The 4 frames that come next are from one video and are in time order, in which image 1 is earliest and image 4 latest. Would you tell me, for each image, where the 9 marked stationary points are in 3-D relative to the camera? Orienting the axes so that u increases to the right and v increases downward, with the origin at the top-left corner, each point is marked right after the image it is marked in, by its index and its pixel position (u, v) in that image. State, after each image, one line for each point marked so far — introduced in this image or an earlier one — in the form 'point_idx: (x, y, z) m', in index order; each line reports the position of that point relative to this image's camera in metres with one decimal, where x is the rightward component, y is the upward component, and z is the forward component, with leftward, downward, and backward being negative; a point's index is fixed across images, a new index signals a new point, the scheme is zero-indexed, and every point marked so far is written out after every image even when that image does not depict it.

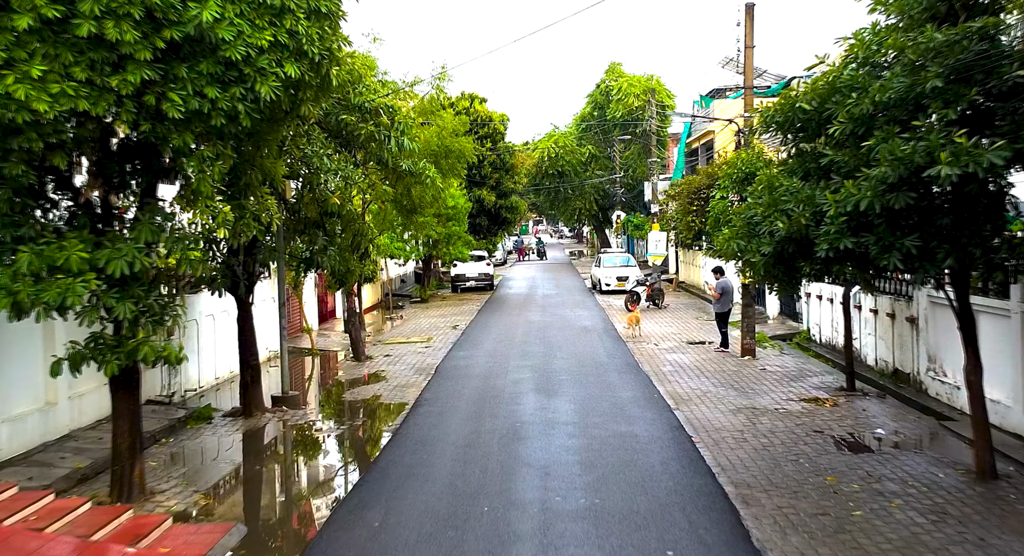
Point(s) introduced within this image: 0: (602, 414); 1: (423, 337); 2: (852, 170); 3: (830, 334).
0: (+1.2, -1.8, +9.4) m
1: (-2.1, -1.4, +17.3) m
2: (+3.1, +1.0, +6.6) m
3: (+6.0, -1.1, +13.6) m
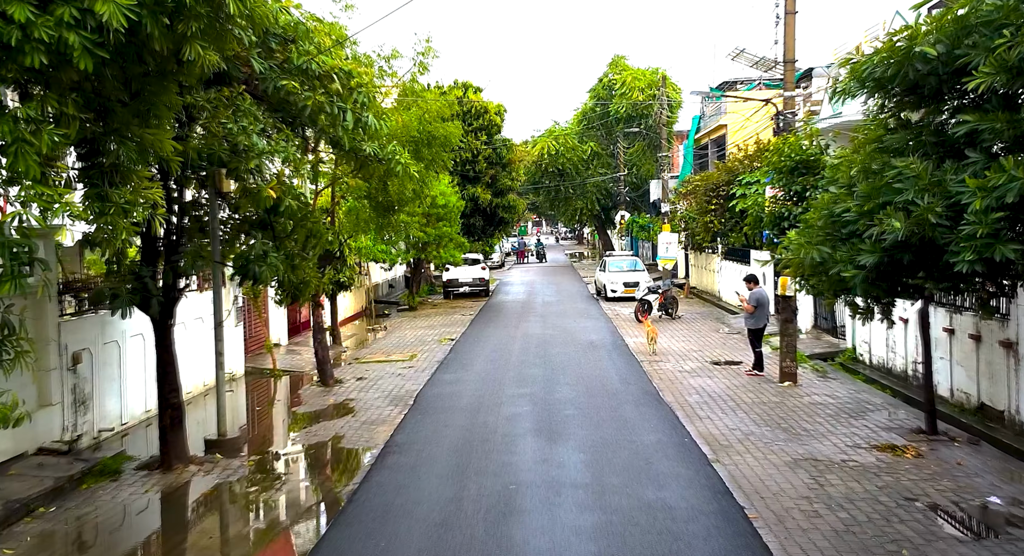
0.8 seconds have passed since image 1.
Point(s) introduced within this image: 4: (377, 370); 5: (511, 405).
0: (+1.1, -1.9, +7.3) m
1: (-2.2, -1.6, +15.1) m
2: (+3.0, +0.8, +4.4) m
3: (+5.9, -1.2, +11.4) m
4: (-2.5, -1.7, +13.2) m
5: (0.0, -1.8, +10.1) m
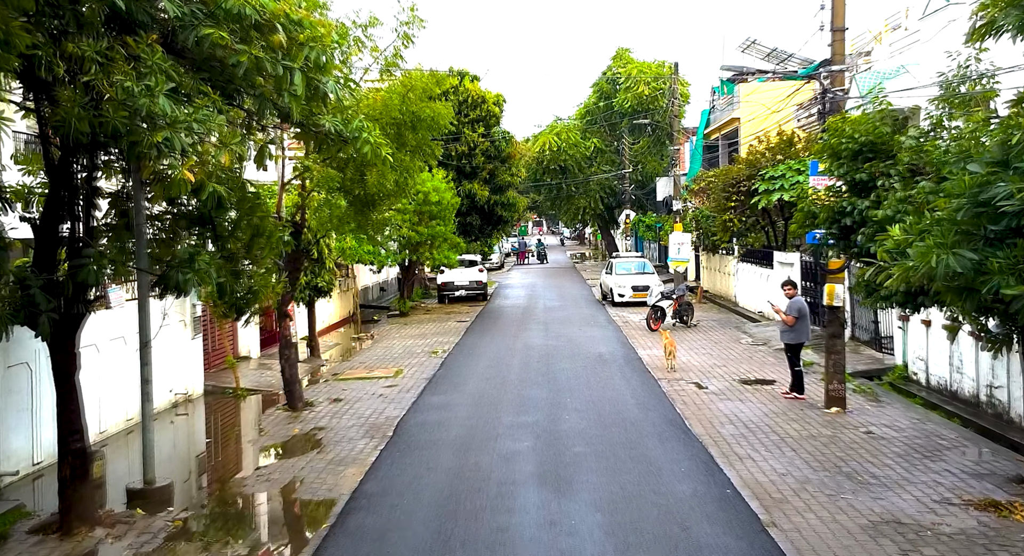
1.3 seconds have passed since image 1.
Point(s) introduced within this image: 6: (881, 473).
0: (+1.1, -2.0, +5.6) m
1: (-2.2, -1.6, +13.4) m
2: (+3.0, +0.7, +2.8) m
3: (+5.9, -1.3, +9.7) m
4: (-2.5, -1.8, +11.5) m
5: (0.0, -1.9, +8.4) m
6: (+3.6, -1.9, +7.1) m
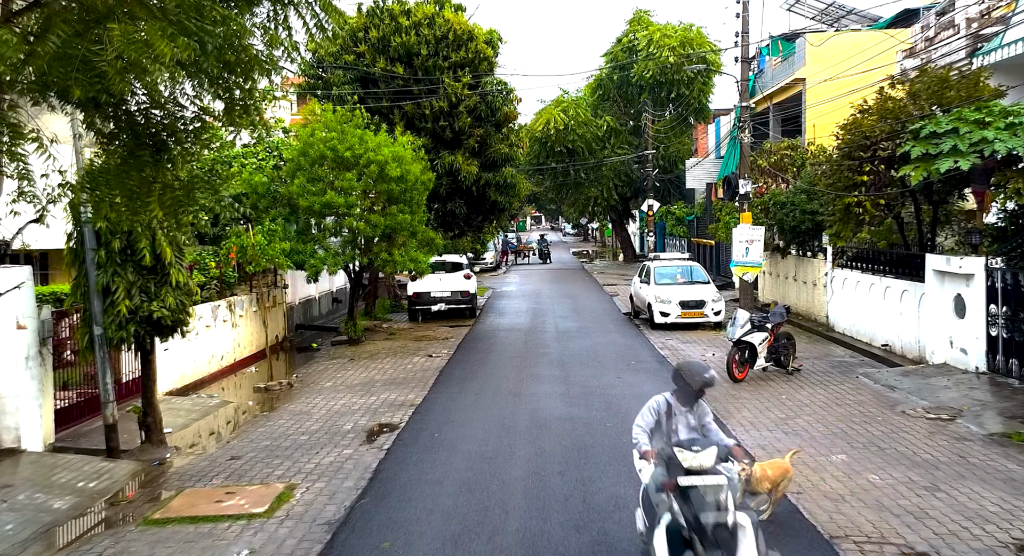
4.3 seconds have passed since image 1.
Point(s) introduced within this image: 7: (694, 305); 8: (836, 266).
0: (+1.1, -2.3, -0.8) m
1: (-2.2, -1.9, +7.1) m
2: (+3.1, +0.4, -3.6) m
3: (+5.9, -1.6, +3.4) m
4: (-2.5, -2.0, +5.2) m
5: (0.0, -2.1, +2.1) m
6: (+3.6, -2.2, +0.8) m
7: (+3.9, -0.5, +15.4) m
8: (+6.2, +0.3, +14.2) m
